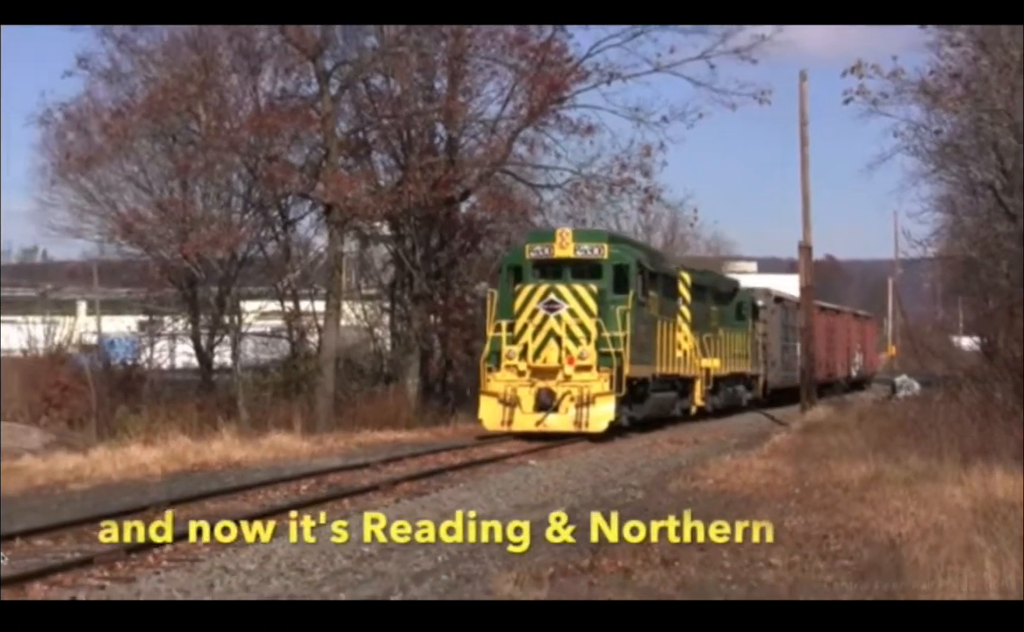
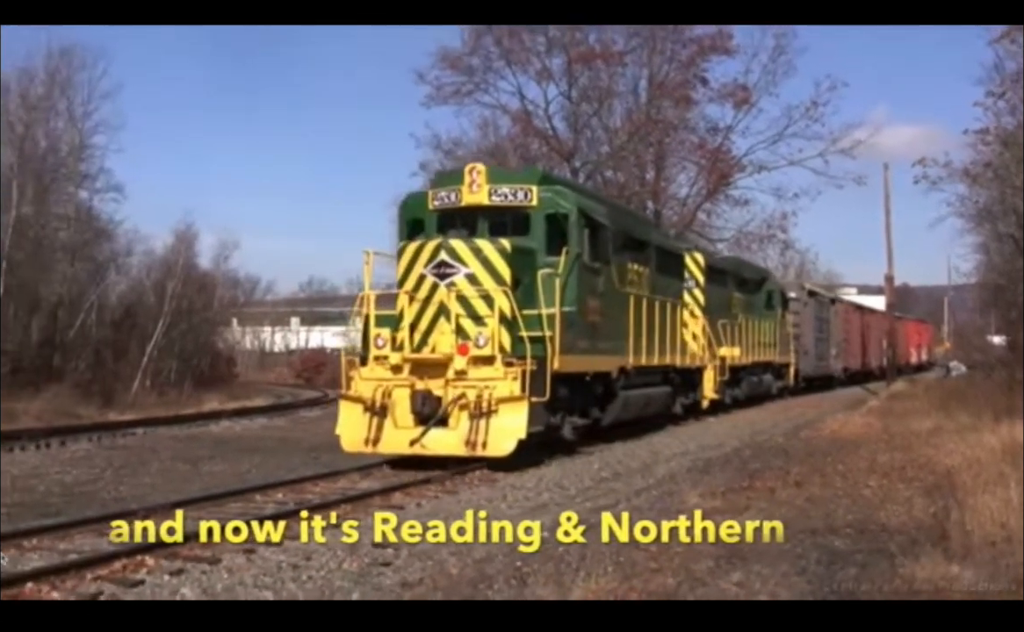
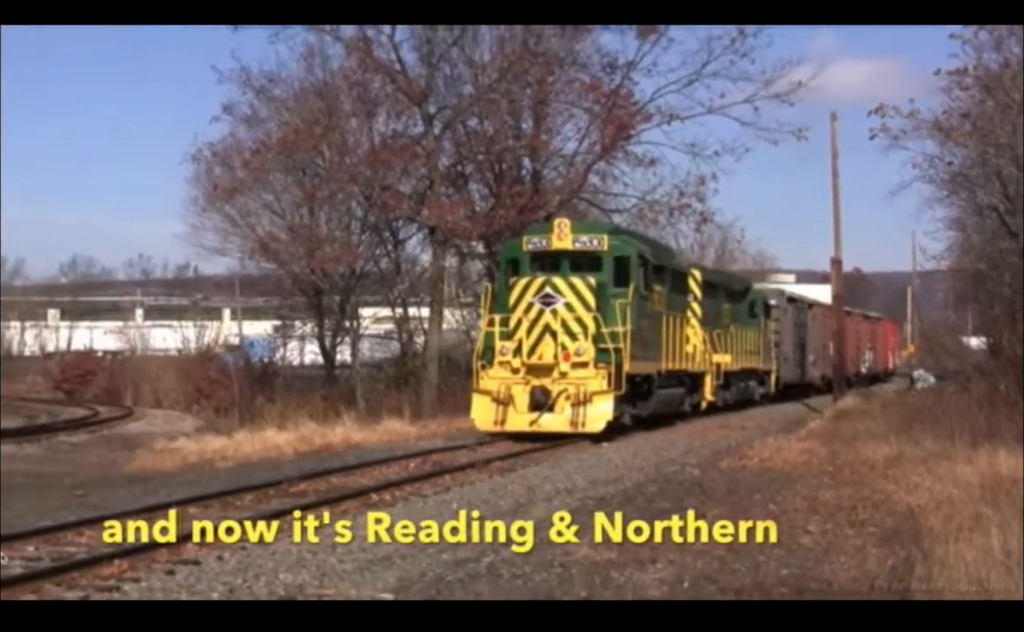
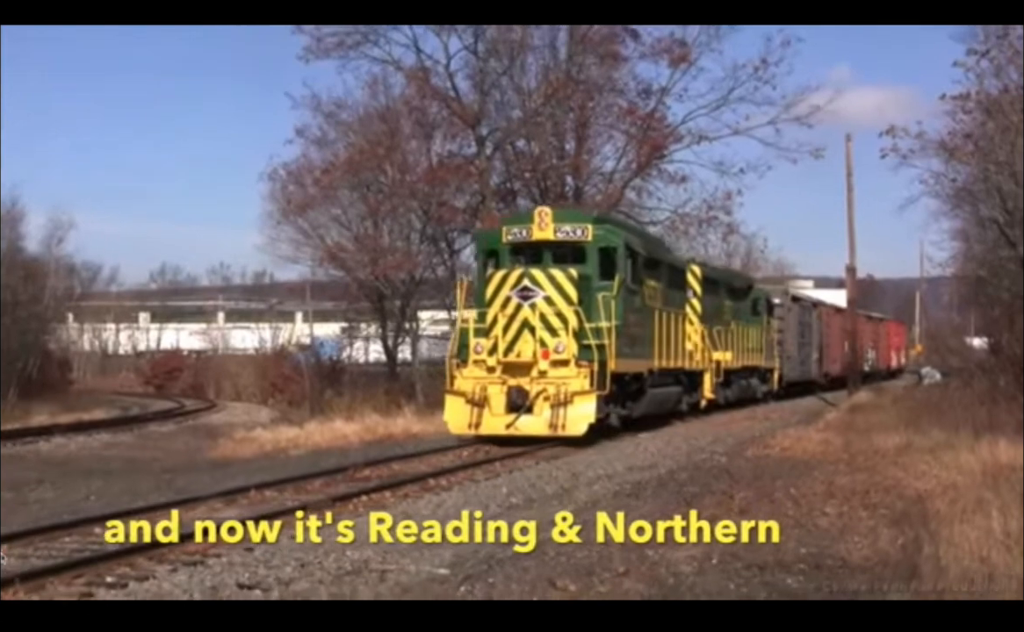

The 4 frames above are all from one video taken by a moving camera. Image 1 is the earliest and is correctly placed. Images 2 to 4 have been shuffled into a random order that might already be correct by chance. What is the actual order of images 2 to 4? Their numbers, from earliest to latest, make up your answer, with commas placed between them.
3, 4, 2
